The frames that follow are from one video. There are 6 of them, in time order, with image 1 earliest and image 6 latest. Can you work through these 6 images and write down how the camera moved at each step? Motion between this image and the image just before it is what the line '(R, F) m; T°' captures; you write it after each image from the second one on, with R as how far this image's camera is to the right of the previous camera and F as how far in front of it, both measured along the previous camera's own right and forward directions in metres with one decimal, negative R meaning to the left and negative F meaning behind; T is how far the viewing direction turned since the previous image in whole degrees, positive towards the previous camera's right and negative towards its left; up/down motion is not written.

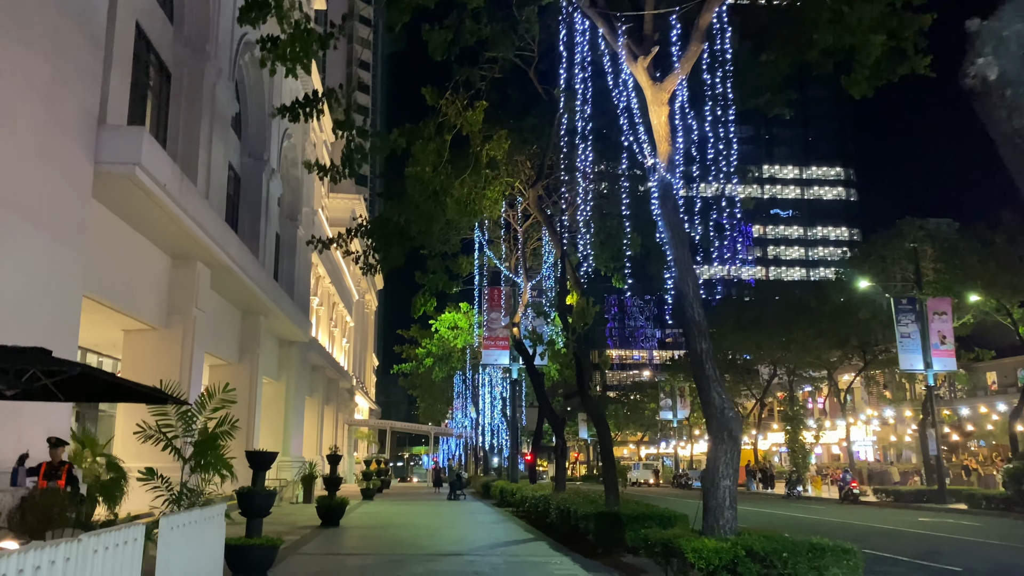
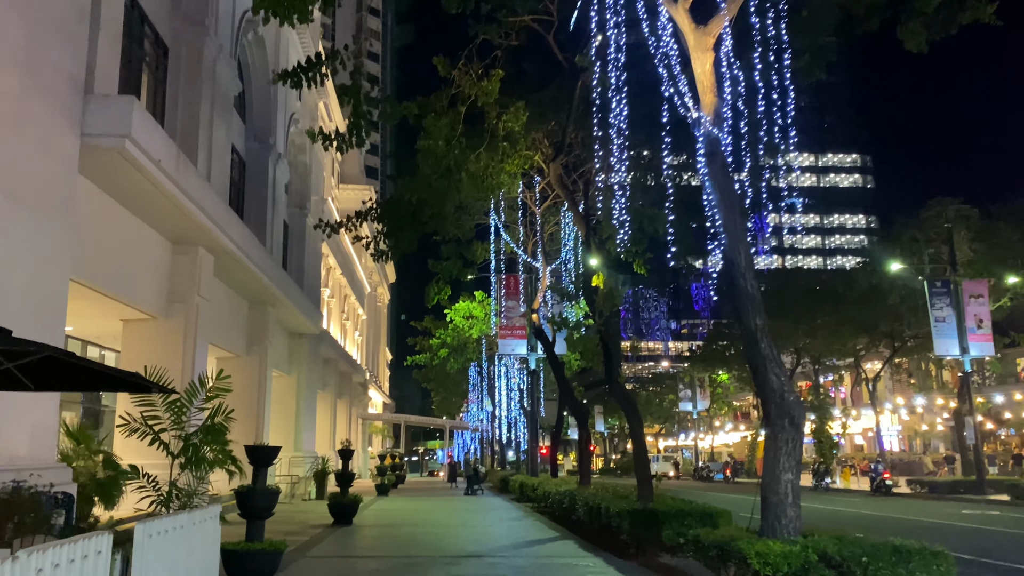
(-0.2, +0.9) m; -1°
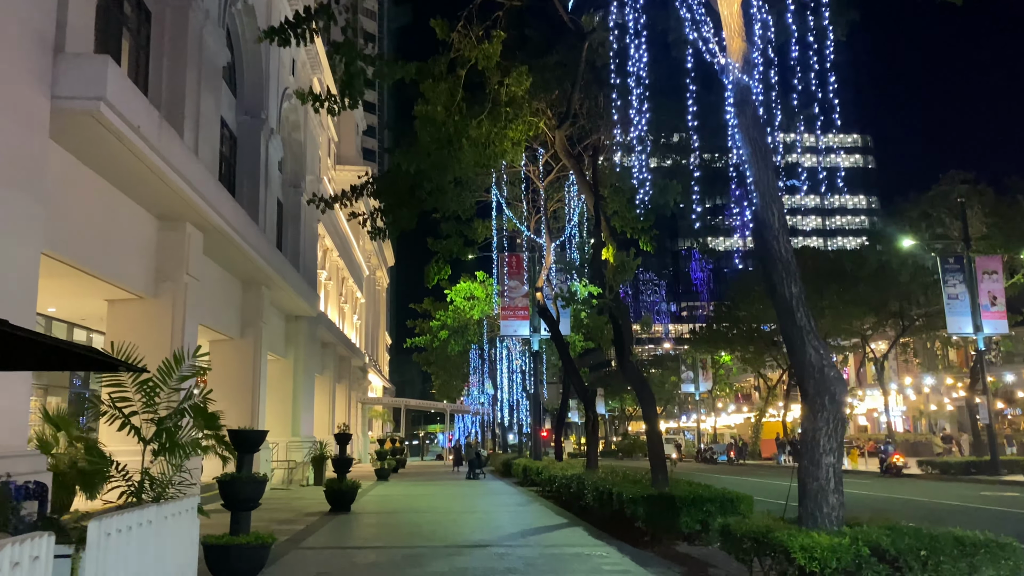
(-0.1, +0.7) m; 0°
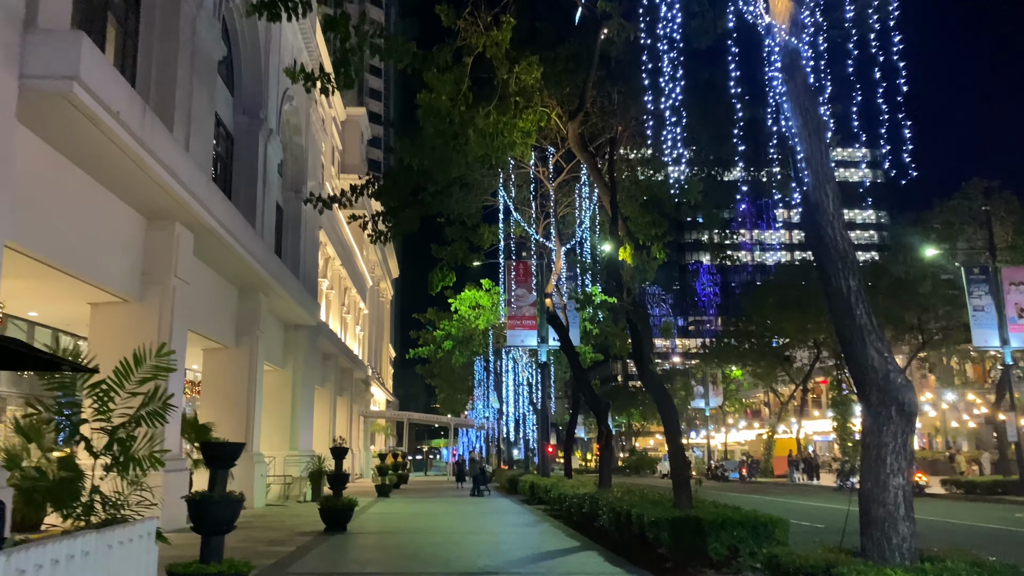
(-0.1, +0.9) m; 0°
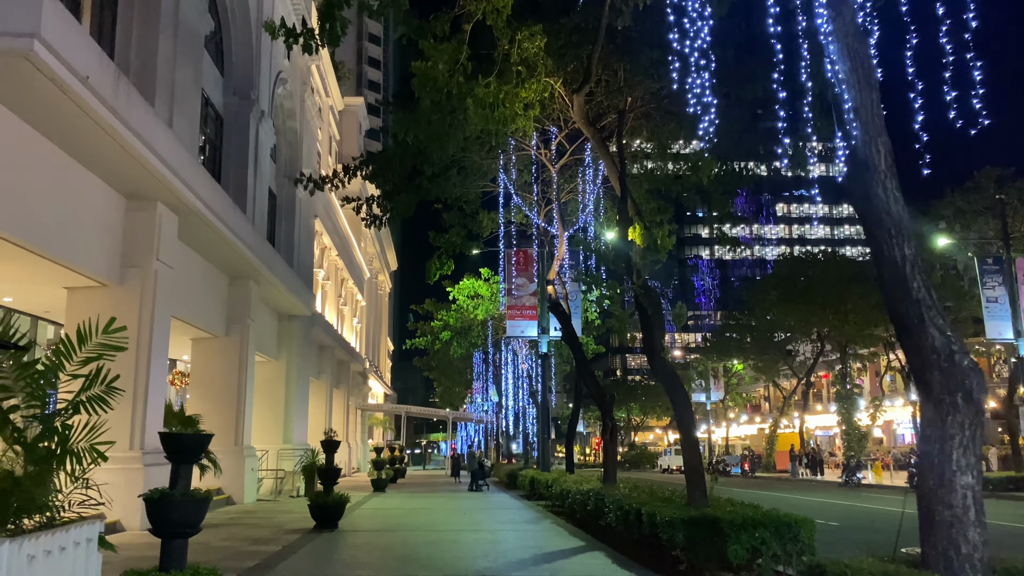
(0.0, +0.7) m; 0°
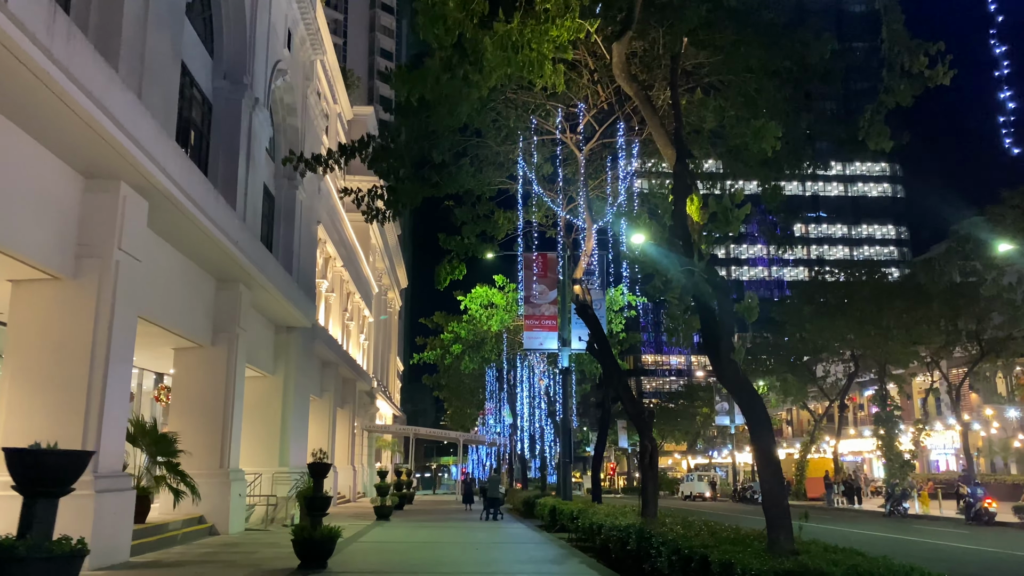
(-0.2, +2.0) m; -1°
